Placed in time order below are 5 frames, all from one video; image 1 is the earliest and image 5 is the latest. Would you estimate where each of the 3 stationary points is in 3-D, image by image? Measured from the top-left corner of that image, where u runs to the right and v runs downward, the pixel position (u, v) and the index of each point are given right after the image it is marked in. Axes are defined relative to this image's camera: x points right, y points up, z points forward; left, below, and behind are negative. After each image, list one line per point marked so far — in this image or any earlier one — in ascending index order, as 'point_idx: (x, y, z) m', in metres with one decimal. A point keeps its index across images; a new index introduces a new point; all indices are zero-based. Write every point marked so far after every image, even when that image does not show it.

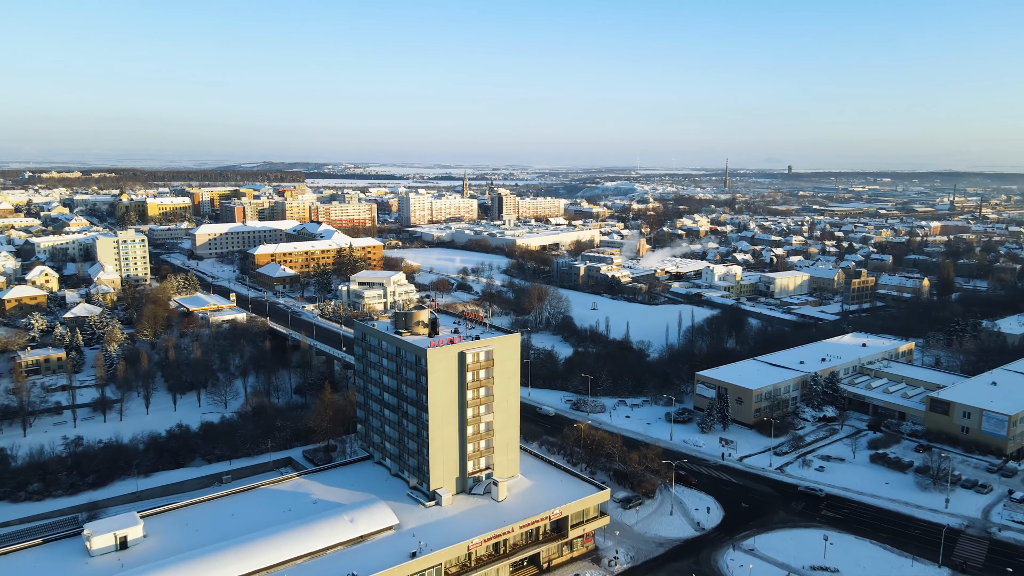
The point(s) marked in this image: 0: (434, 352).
0: (-1.5, -1.3, +13.1) m
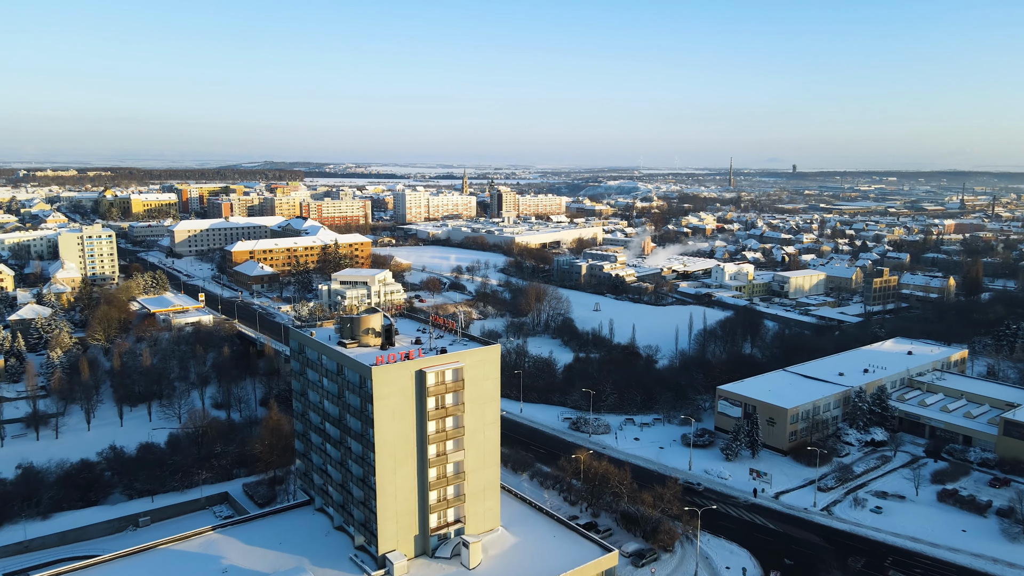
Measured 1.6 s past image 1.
0: (-1.9, -1.2, +9.8) m
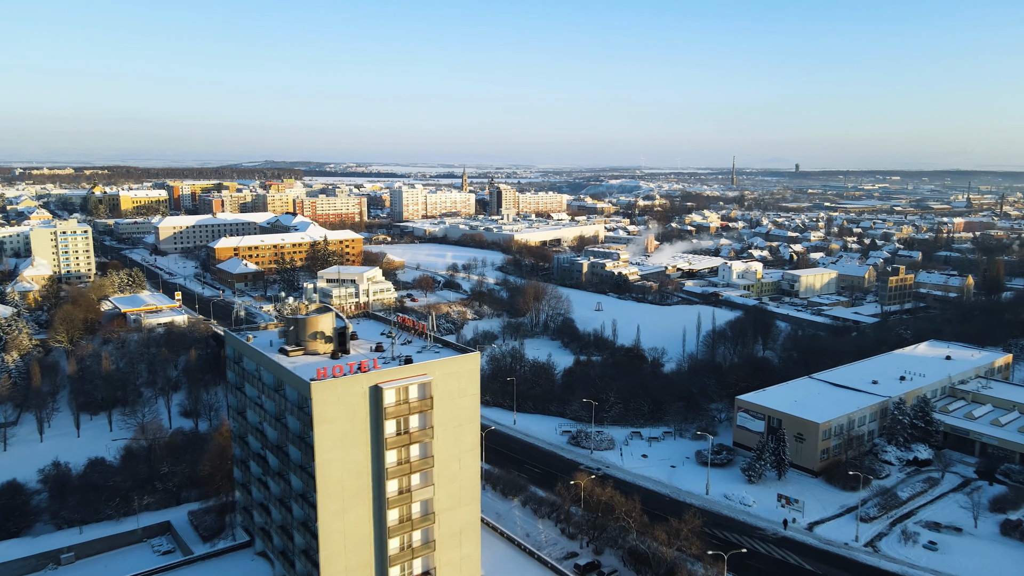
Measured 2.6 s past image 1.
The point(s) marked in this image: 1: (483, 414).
0: (-2.2, -1.2, +7.6) m
1: (-0.8, -3.7, +19.3) m
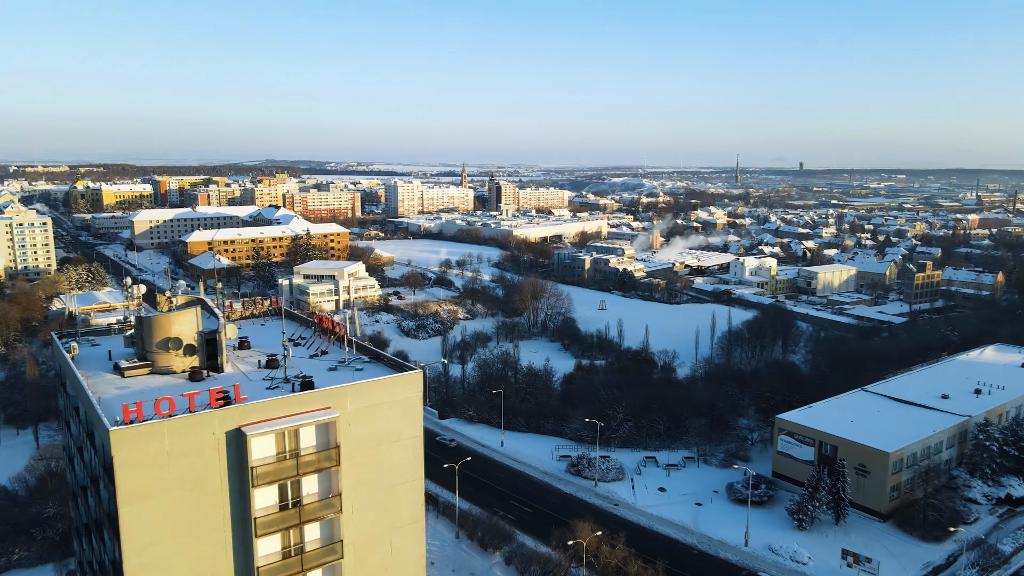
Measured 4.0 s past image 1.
0: (-2.5, -1.0, +4.4) m
1: (-1.1, -3.5, +16.0) m
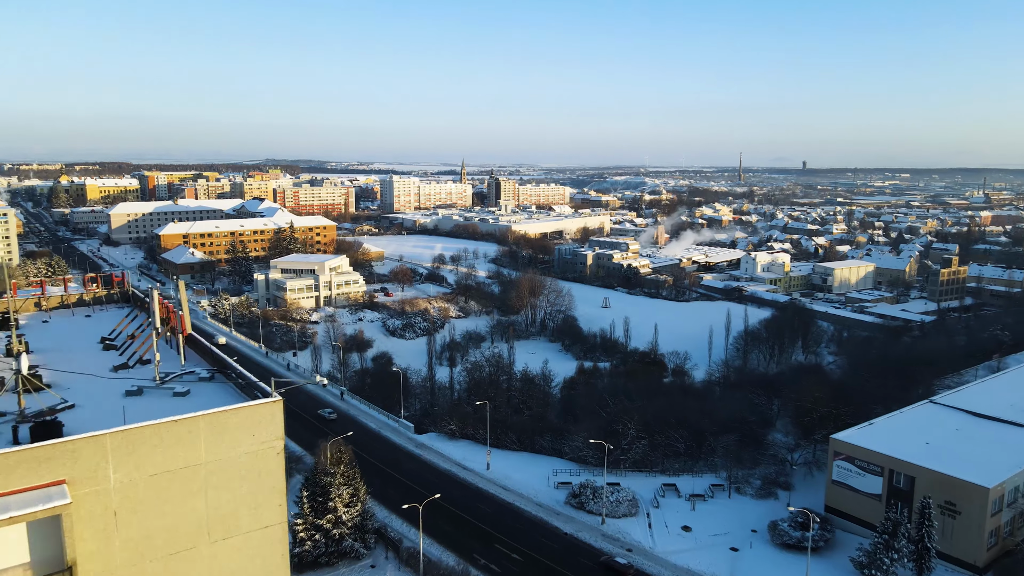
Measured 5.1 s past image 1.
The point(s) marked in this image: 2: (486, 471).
0: (-2.7, -0.8, +1.7) m
1: (-1.3, -3.3, +13.3) m
2: (-0.5, -3.4, +12.5) m
